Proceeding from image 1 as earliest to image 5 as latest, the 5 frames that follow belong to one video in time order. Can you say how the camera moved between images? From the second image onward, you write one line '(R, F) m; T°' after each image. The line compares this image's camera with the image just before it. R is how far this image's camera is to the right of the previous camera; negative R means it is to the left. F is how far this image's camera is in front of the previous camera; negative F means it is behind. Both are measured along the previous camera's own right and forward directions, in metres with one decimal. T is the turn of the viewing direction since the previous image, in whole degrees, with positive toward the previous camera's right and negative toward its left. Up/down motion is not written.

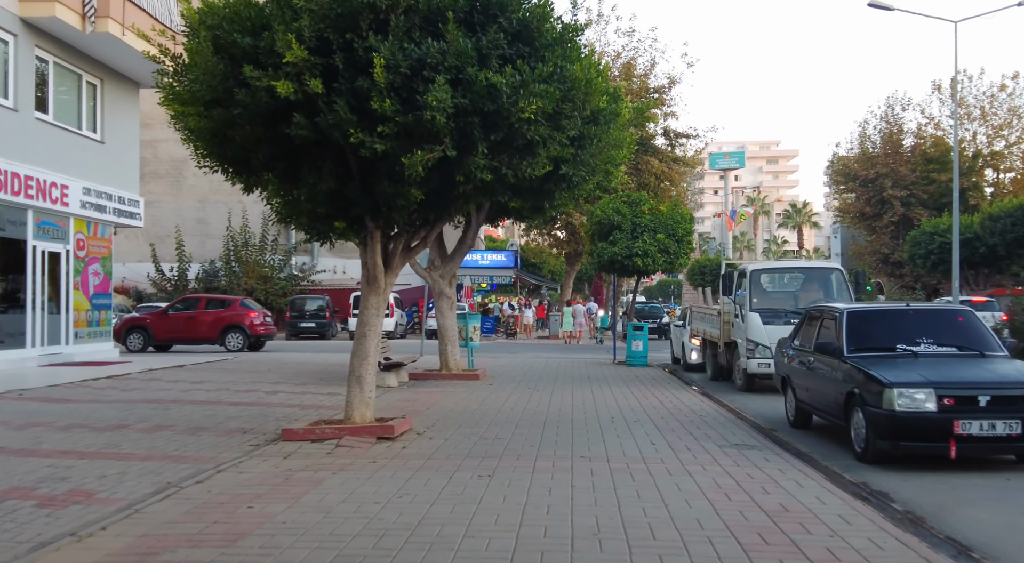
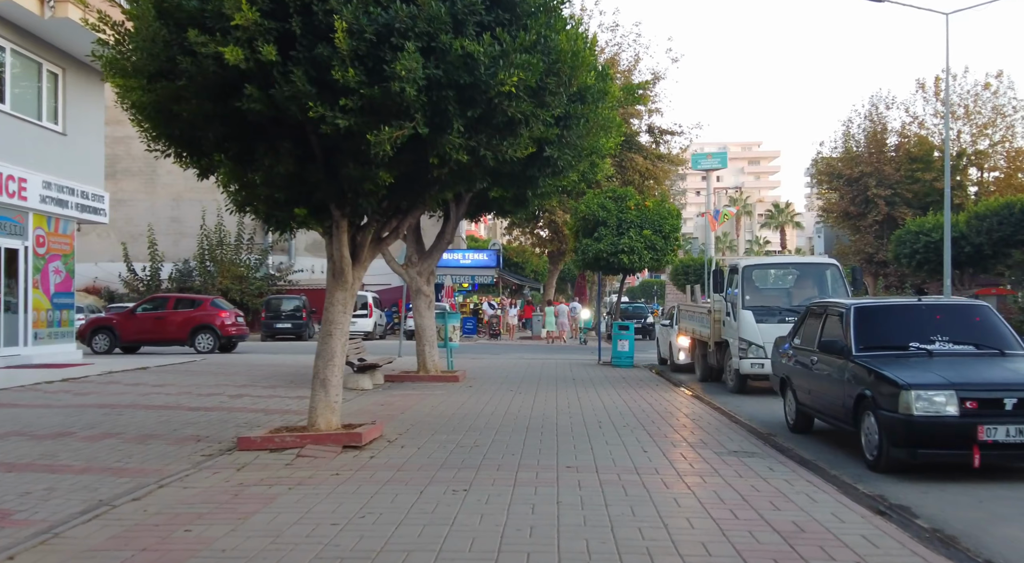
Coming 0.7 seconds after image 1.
(0.0, +0.8) m; +1°
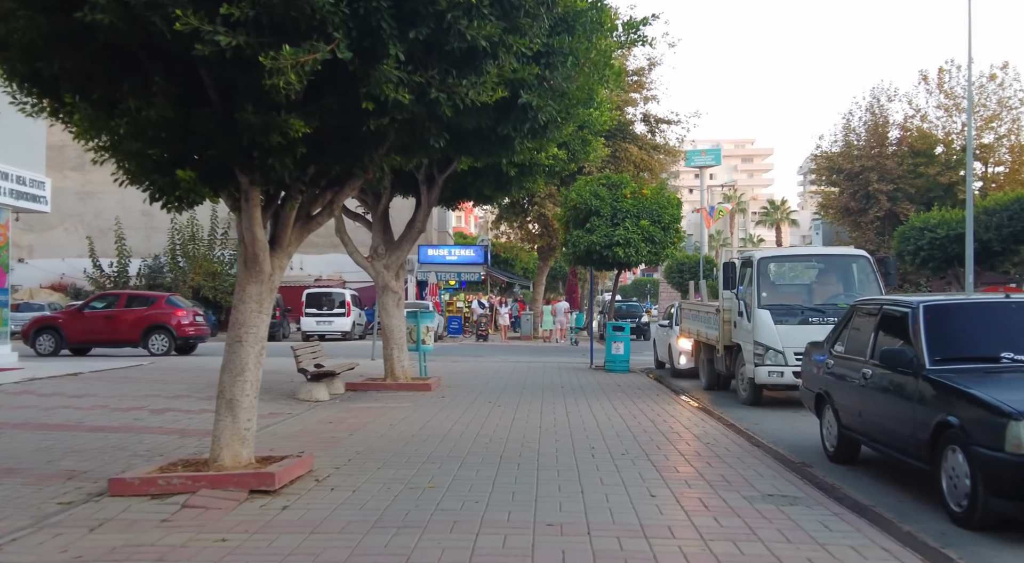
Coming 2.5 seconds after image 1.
(+0.2, +2.2) m; +1°
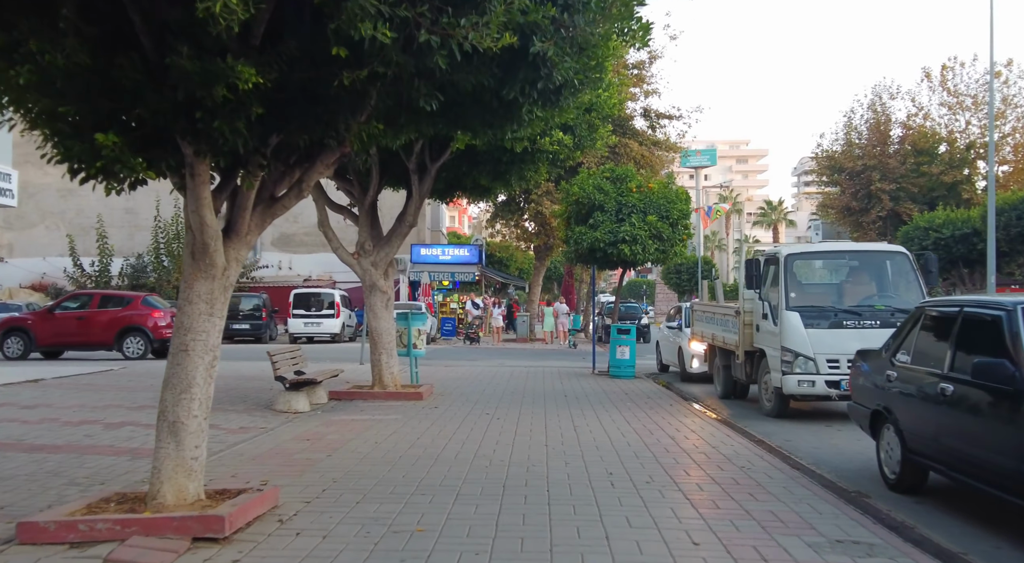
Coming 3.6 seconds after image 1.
(-0.1, +1.3) m; 0°
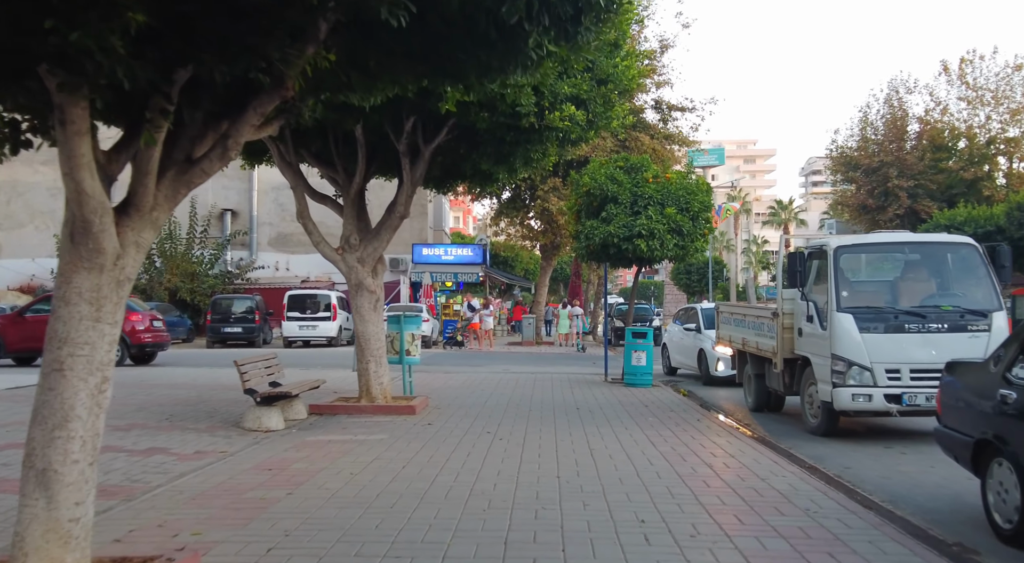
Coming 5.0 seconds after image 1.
(0.0, +1.6) m; 0°
